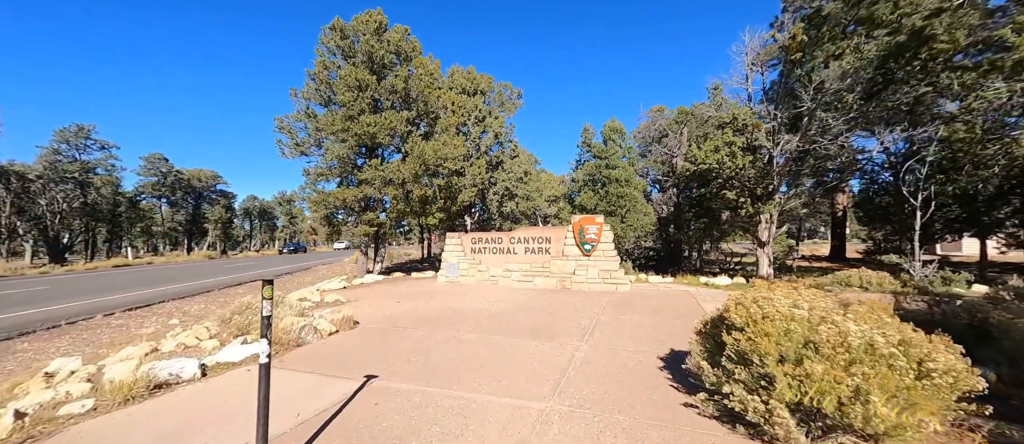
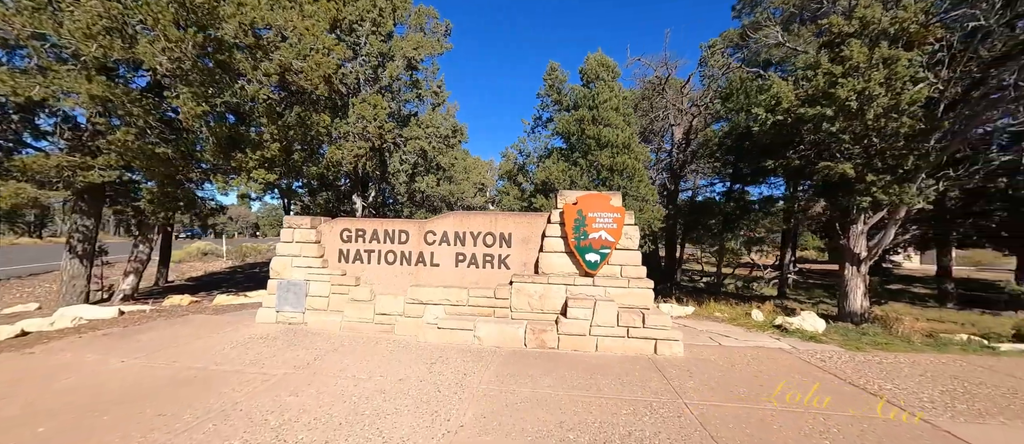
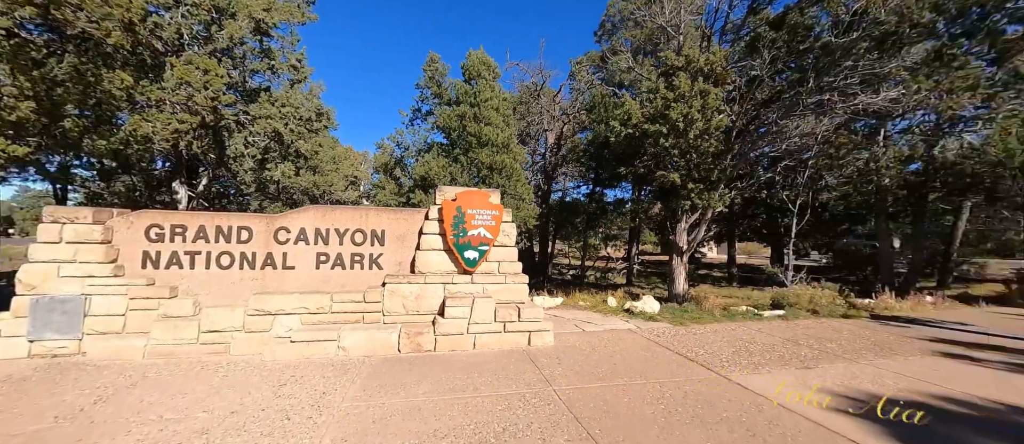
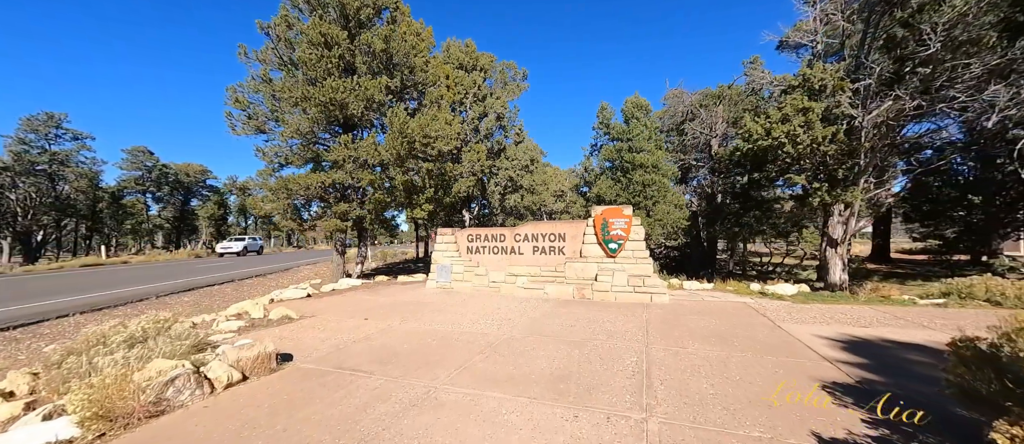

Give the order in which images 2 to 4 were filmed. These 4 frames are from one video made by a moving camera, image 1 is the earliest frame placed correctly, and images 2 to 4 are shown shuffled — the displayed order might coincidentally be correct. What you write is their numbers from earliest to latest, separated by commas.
4, 2, 3
